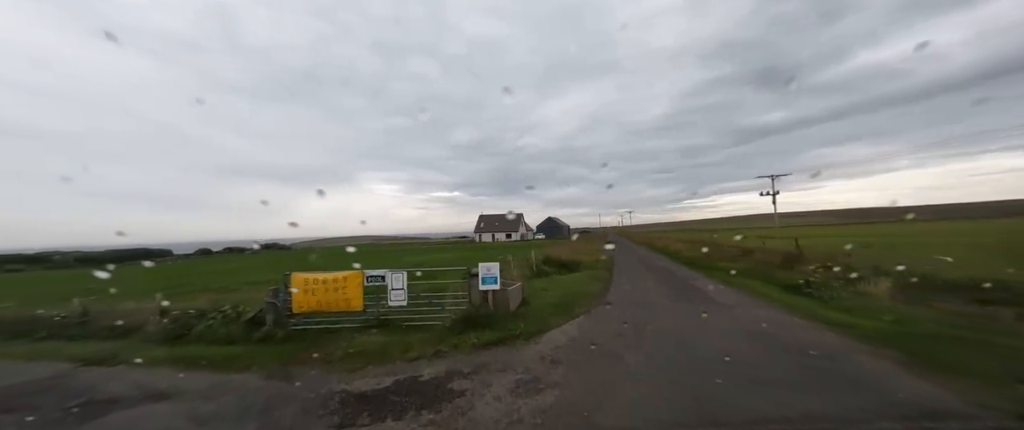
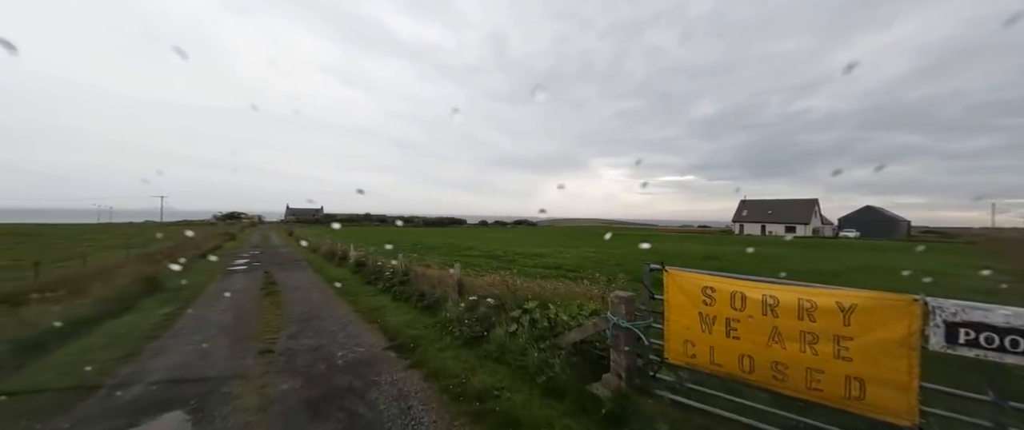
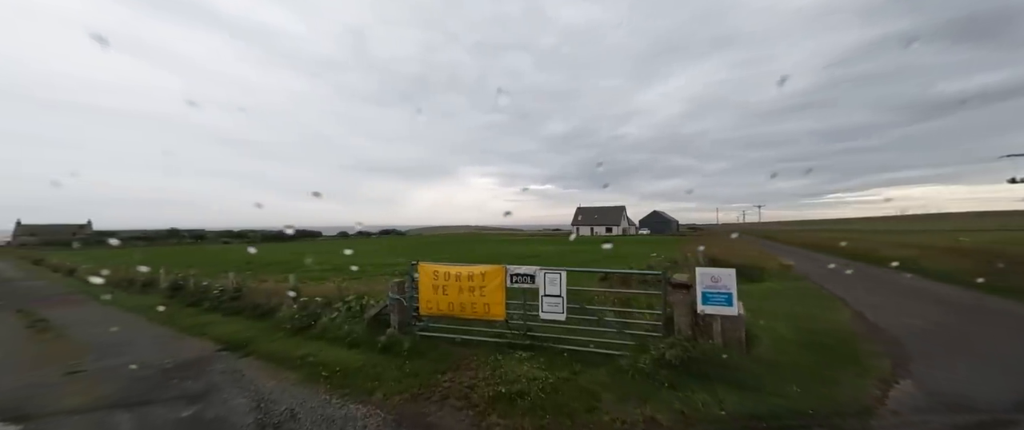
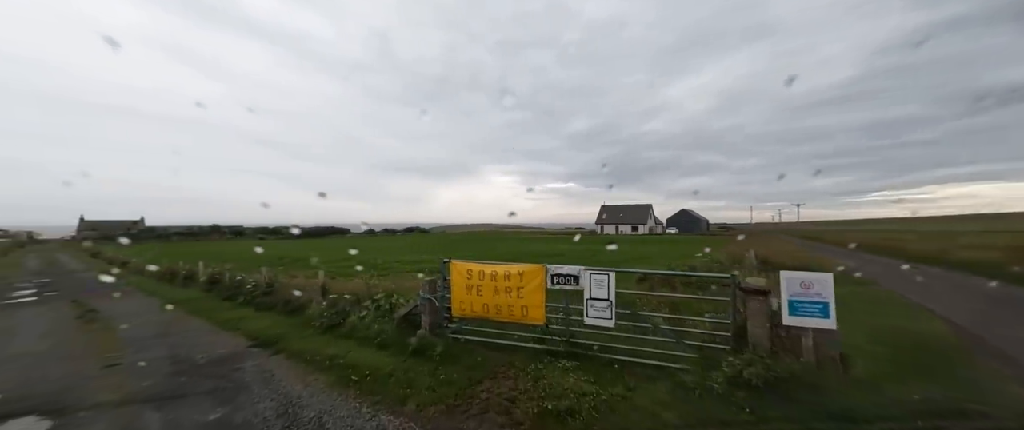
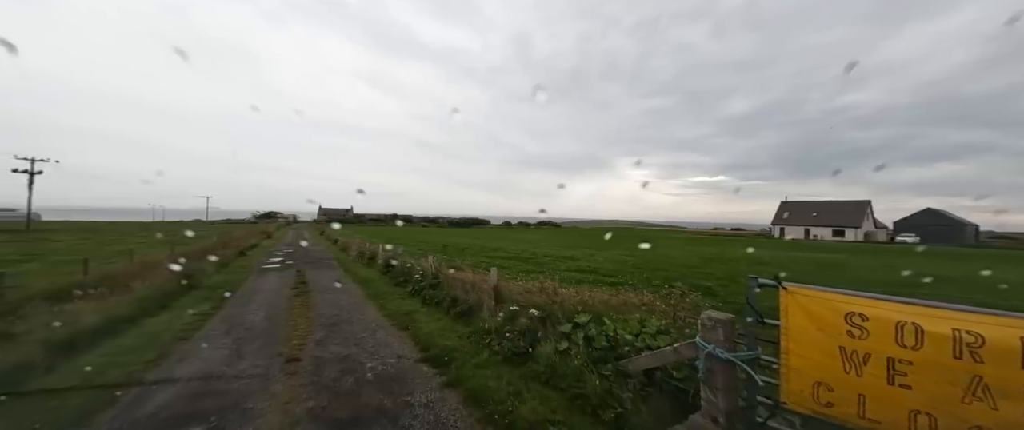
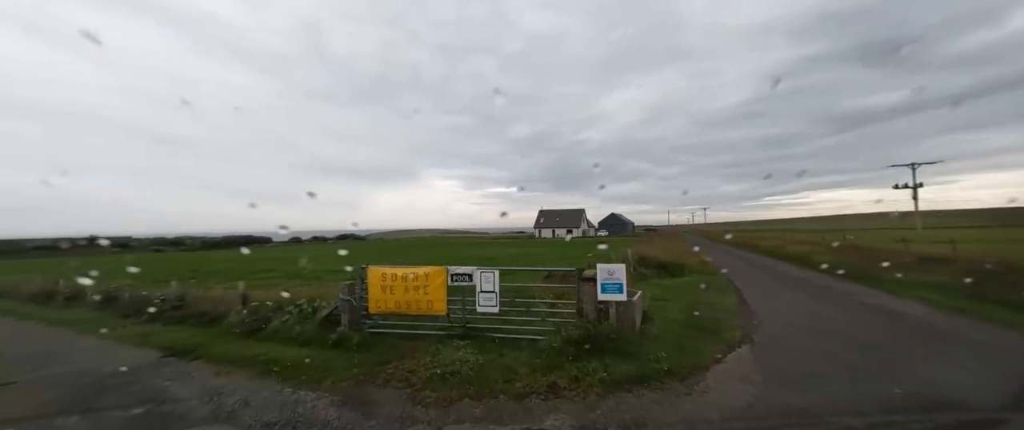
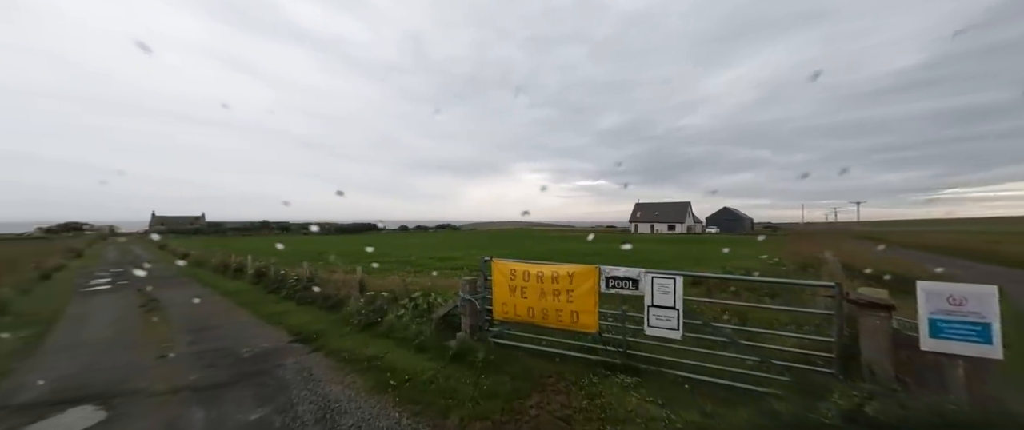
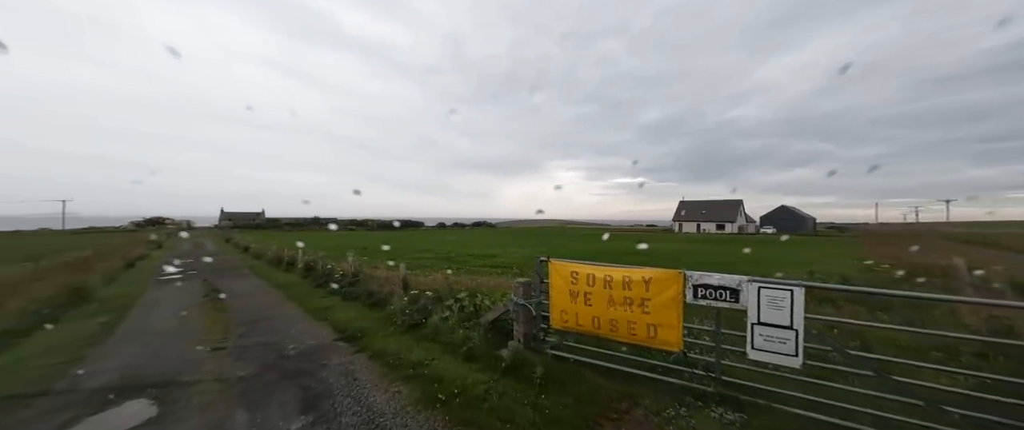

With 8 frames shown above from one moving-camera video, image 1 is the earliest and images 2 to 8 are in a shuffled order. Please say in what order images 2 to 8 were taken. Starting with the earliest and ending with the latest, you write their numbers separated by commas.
6, 3, 4, 7, 8, 2, 5
